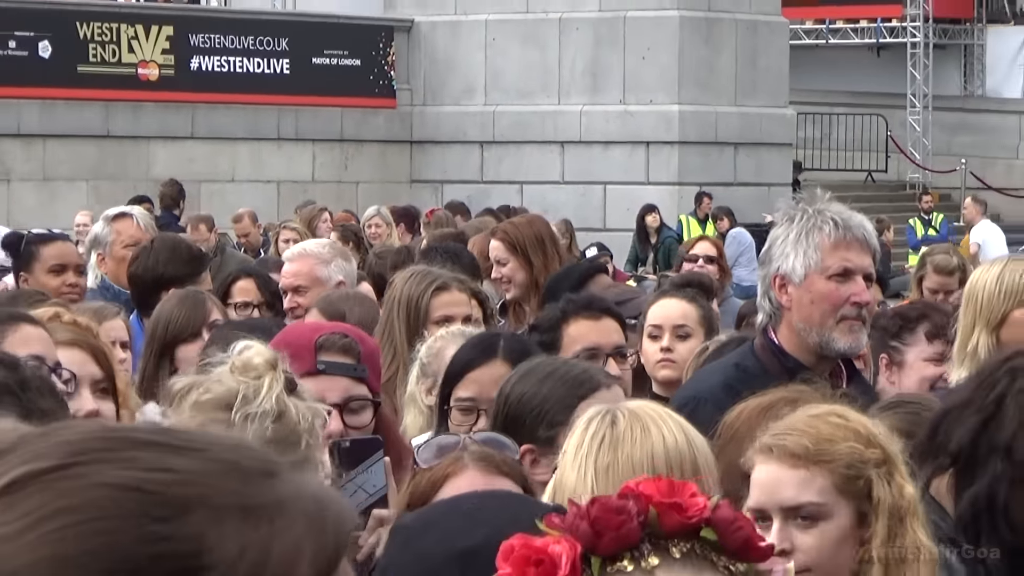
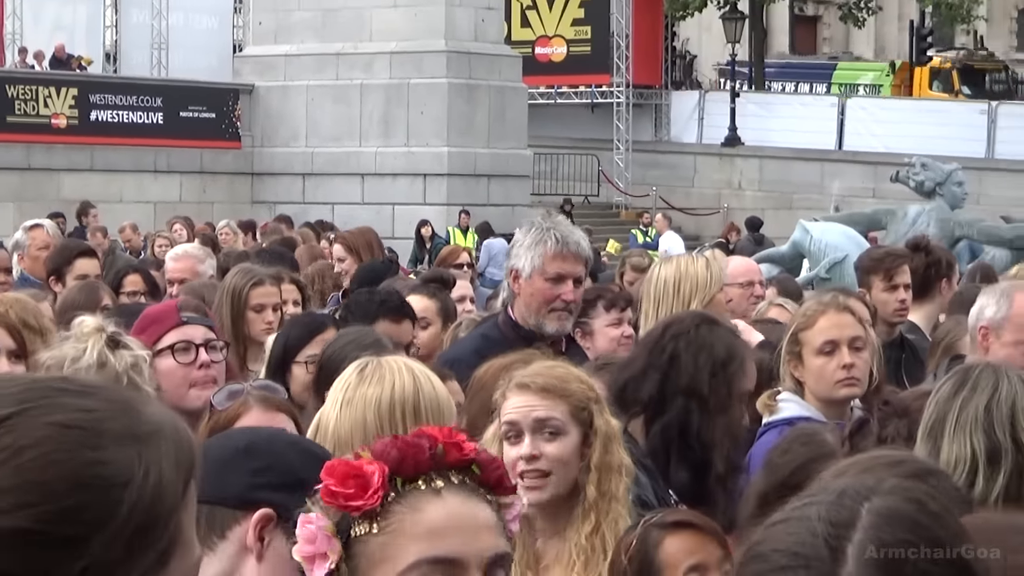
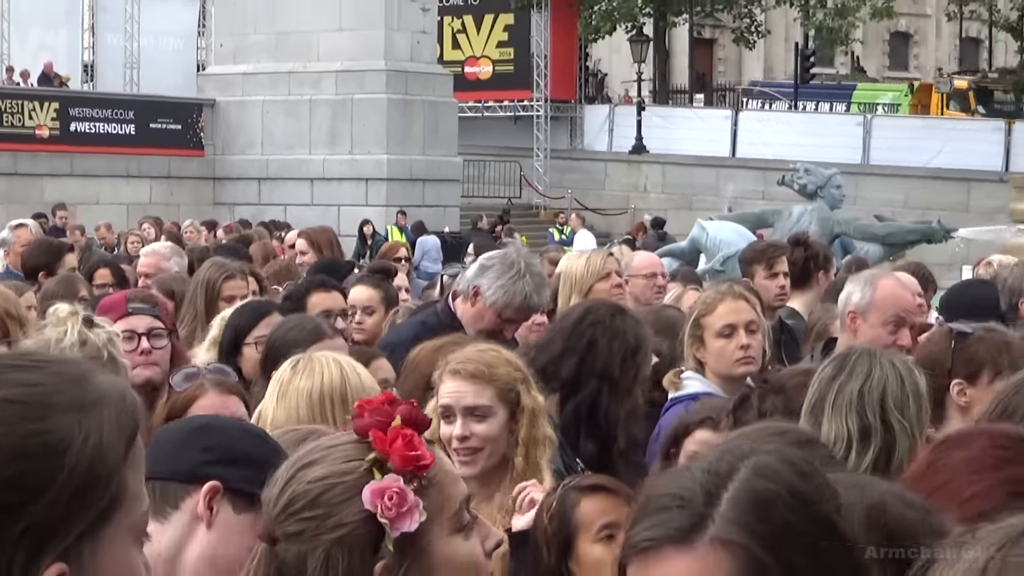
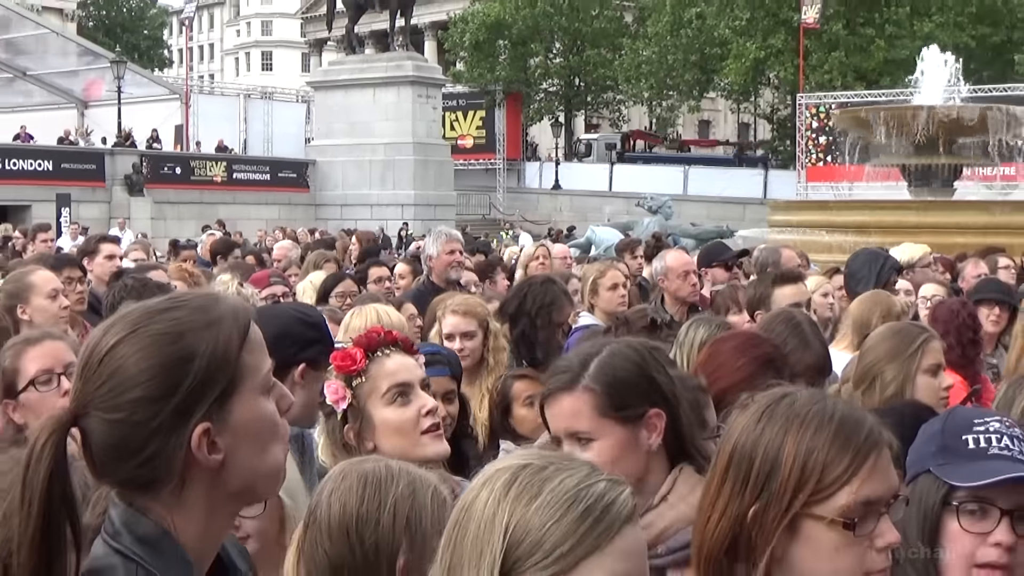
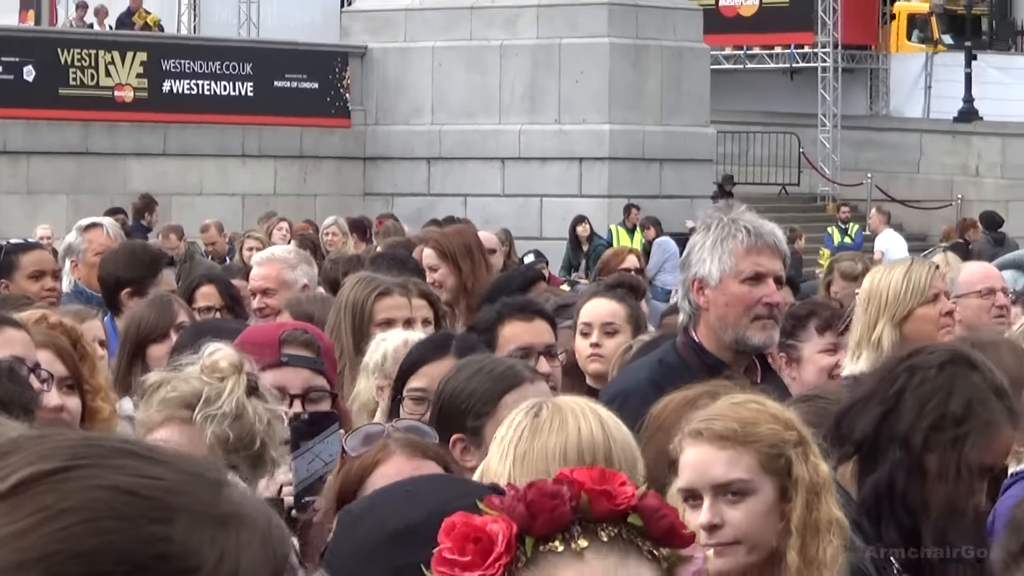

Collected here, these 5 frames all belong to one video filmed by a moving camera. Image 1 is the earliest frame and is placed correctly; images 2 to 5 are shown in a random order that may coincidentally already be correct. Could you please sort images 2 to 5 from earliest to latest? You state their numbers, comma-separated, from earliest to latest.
5, 2, 3, 4
